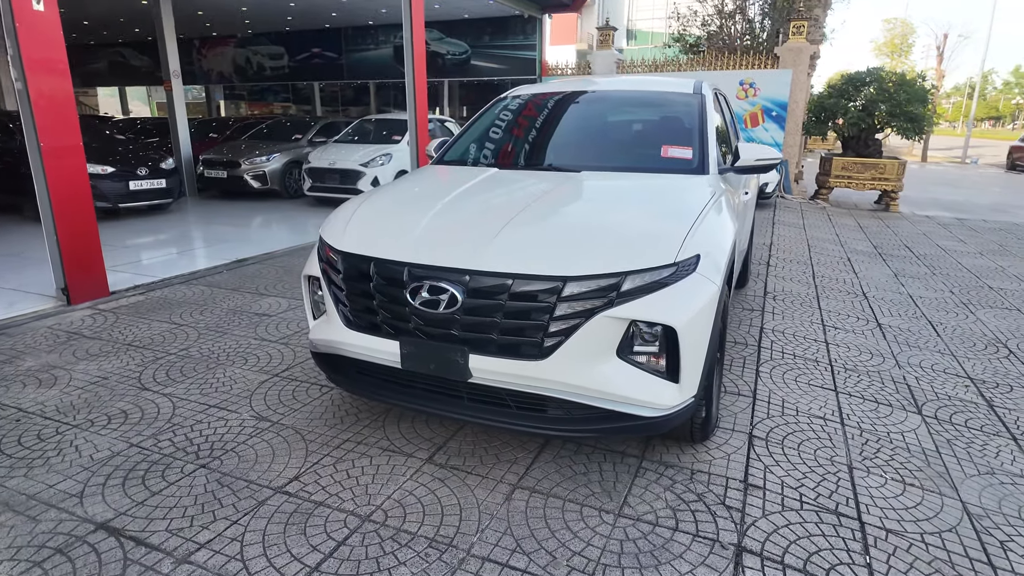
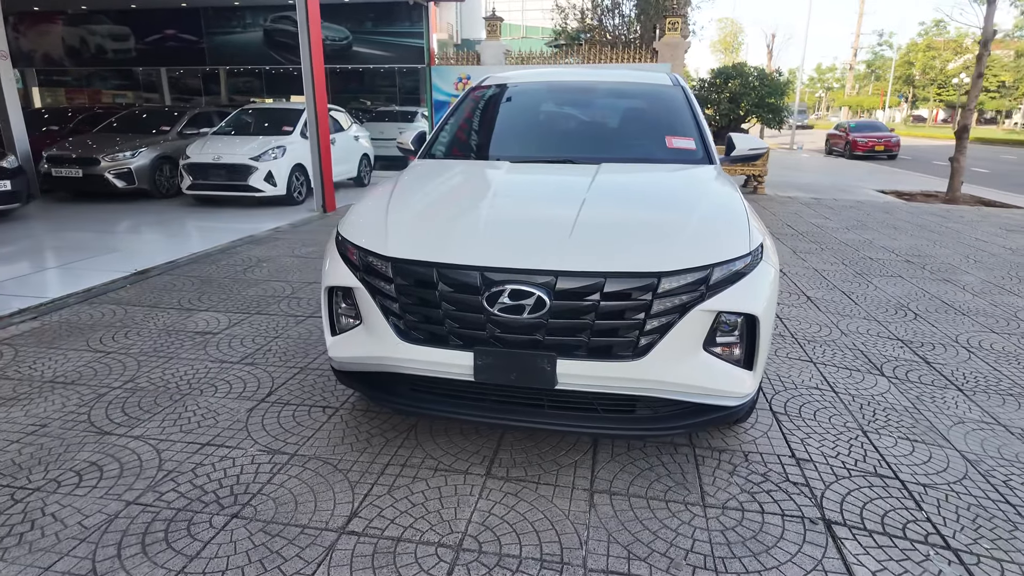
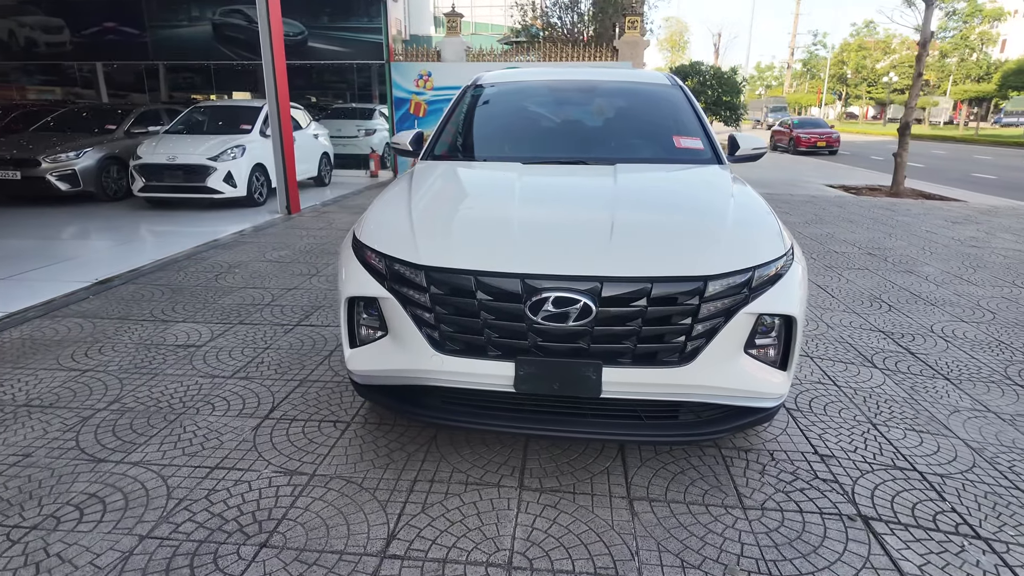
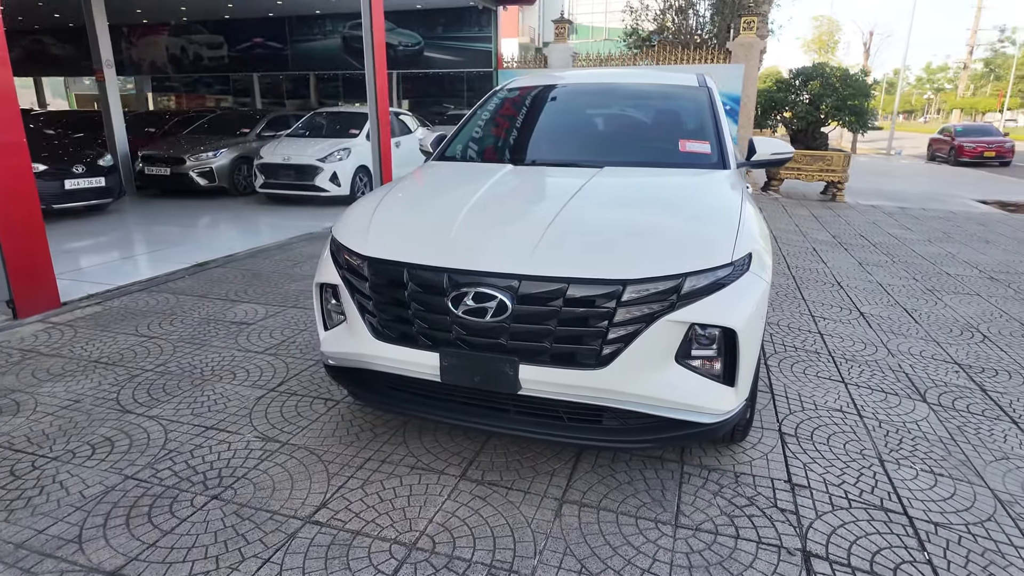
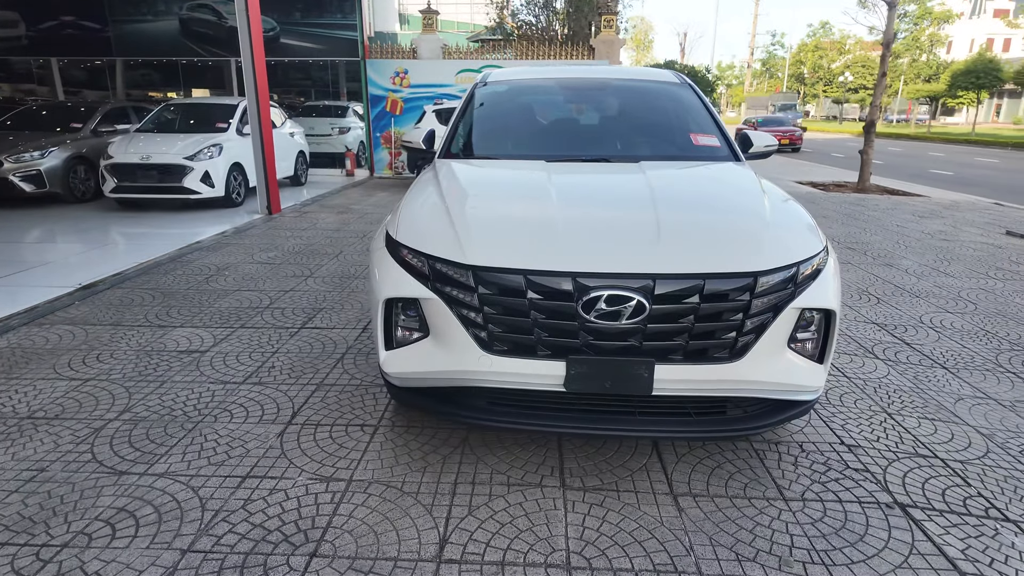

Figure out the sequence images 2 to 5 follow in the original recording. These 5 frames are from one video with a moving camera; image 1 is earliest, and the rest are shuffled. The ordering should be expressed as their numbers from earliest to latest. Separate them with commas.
4, 2, 3, 5
